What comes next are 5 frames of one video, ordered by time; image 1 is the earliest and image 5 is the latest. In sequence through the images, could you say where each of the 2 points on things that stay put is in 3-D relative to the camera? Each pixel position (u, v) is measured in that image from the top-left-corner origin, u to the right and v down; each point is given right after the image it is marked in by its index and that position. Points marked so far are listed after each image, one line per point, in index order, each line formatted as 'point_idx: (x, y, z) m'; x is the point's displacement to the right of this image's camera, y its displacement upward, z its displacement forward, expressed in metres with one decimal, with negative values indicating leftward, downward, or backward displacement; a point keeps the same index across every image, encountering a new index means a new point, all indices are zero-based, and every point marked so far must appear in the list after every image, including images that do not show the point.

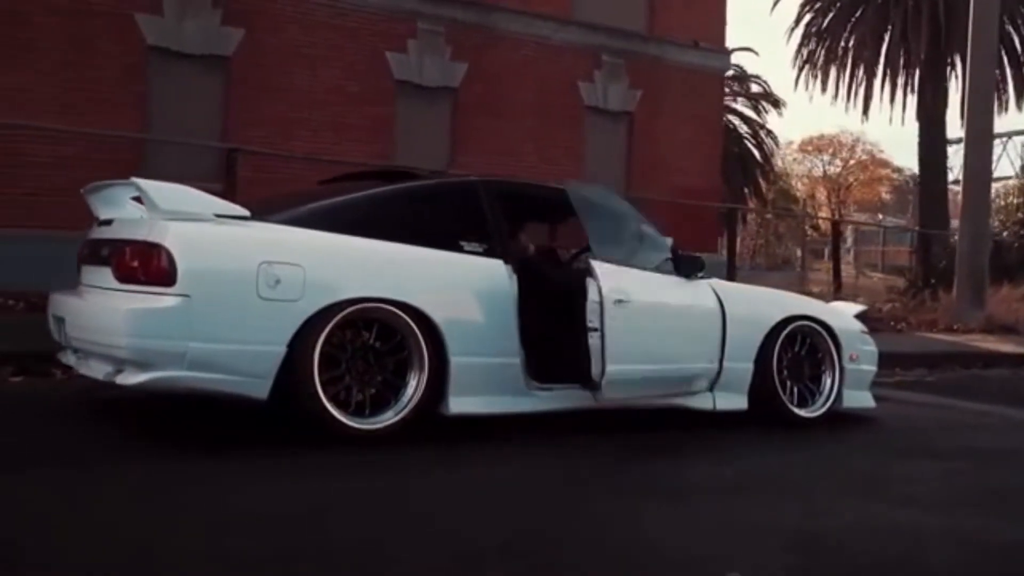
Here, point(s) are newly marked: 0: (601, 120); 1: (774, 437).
0: (+1.2, +2.3, +17.7) m
1: (+1.5, -0.9, +7.4) m
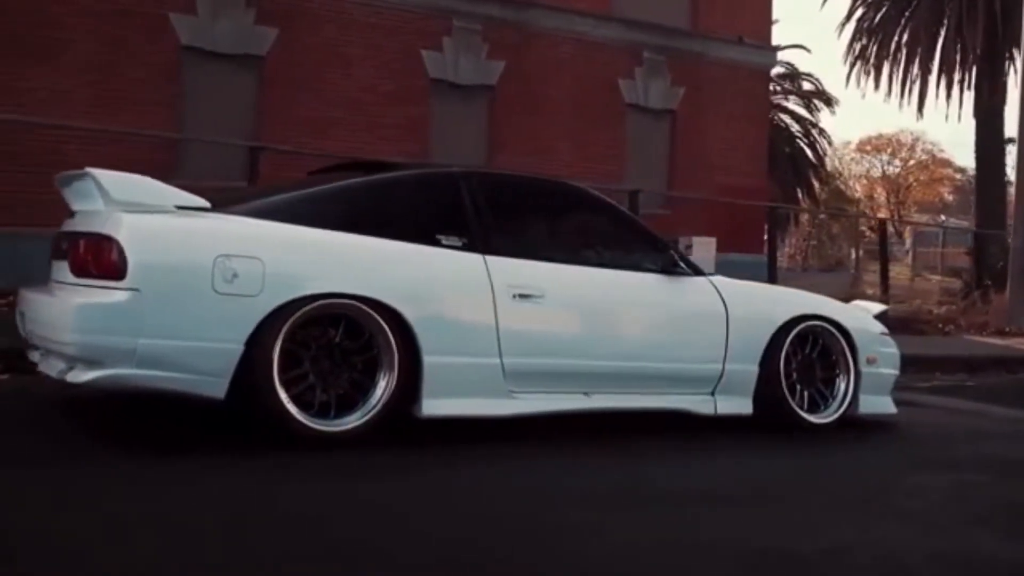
0: (+1.8, +2.3, +17.3) m
1: (+1.5, -0.8, +7.0) m
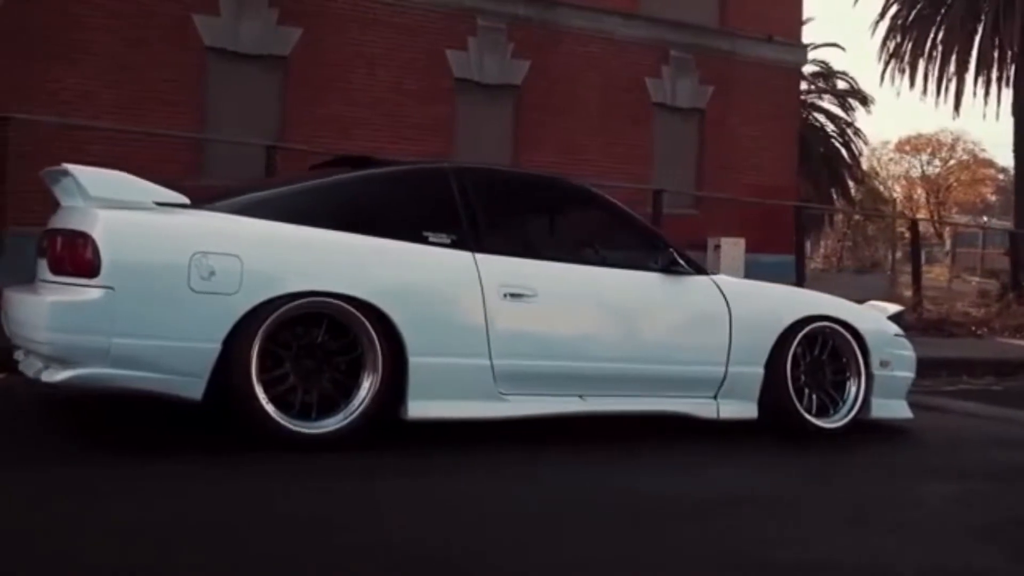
0: (+2.1, +2.3, +17.1) m
1: (+1.5, -0.8, +6.8) m
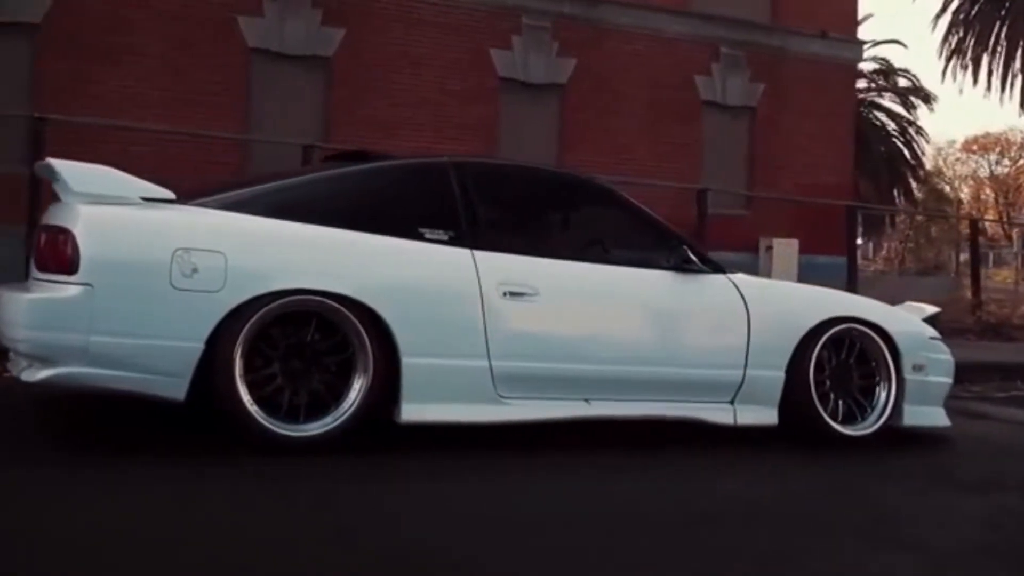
0: (+2.7, +2.2, +16.8) m
1: (+1.5, -0.8, +6.4) m
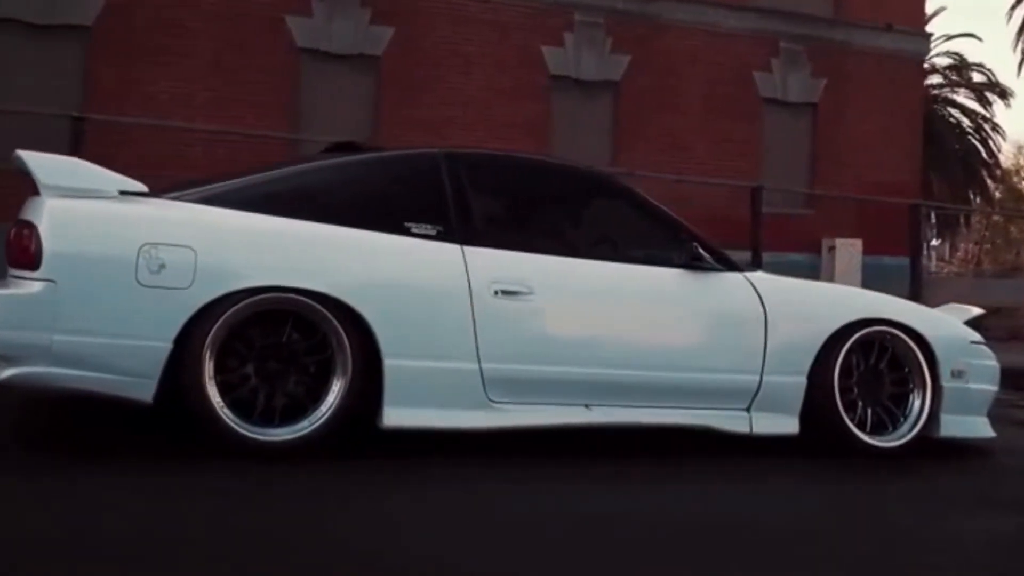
0: (+3.4, +2.2, +16.3) m
1: (+1.5, -0.8, +6.0) m
